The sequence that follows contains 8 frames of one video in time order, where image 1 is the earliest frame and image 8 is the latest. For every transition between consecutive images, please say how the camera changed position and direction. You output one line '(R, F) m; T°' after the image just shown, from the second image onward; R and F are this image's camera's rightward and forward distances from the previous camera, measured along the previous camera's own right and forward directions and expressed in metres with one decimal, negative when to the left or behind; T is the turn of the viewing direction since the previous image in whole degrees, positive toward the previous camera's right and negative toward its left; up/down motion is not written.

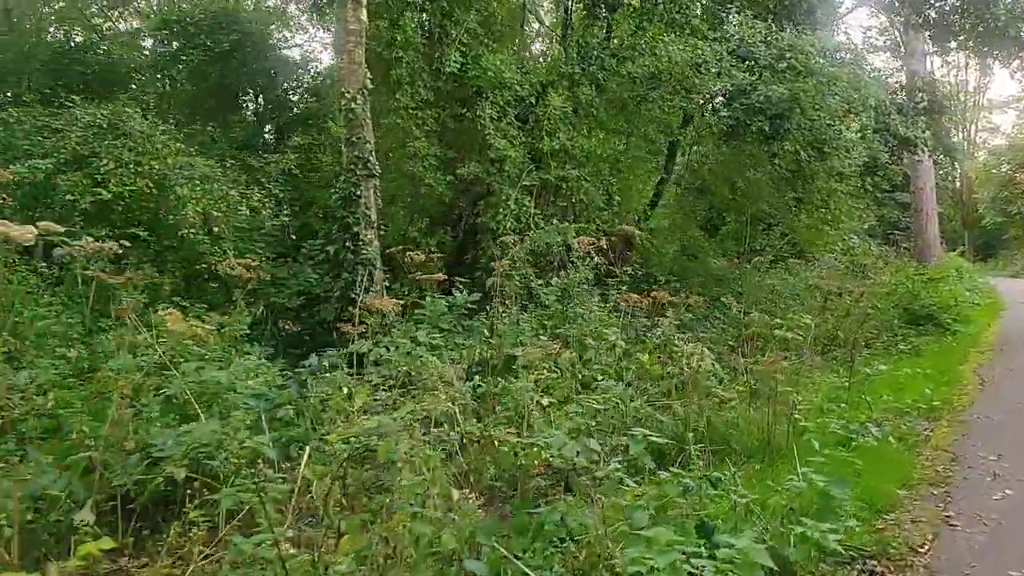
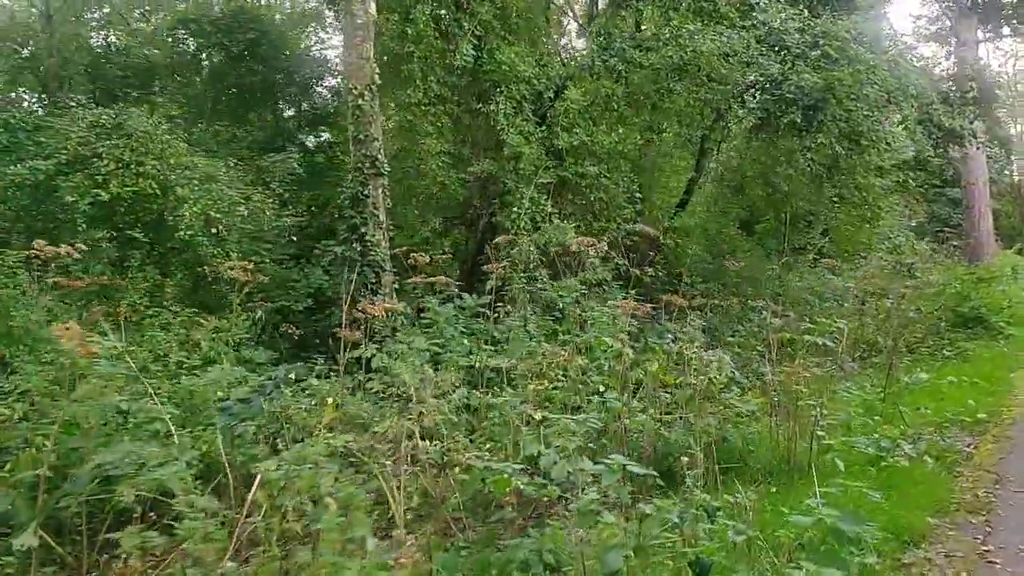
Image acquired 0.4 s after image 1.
(+0.2, +0.3) m; -3°
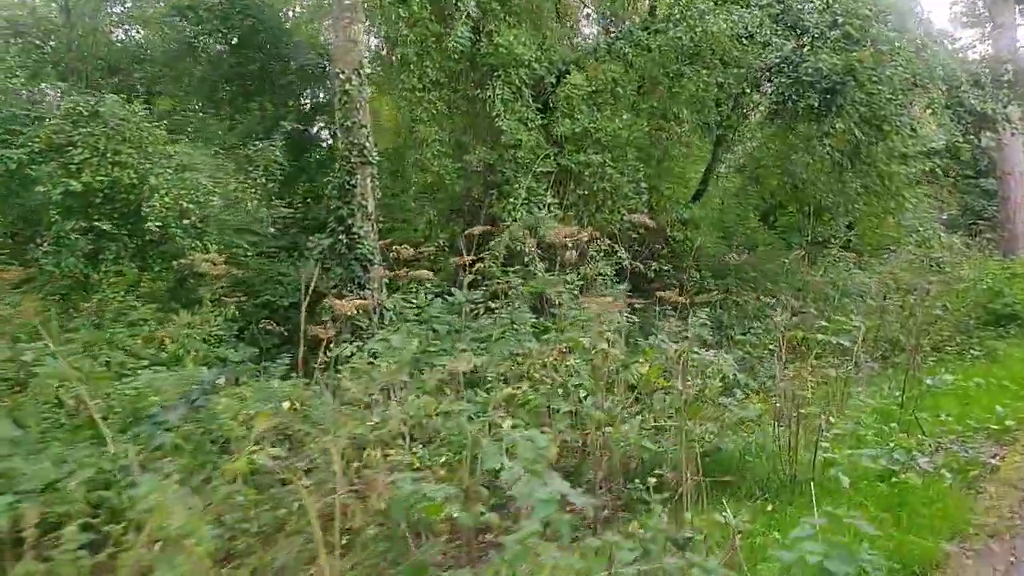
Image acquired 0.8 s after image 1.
(+0.2, +0.3) m; -2°
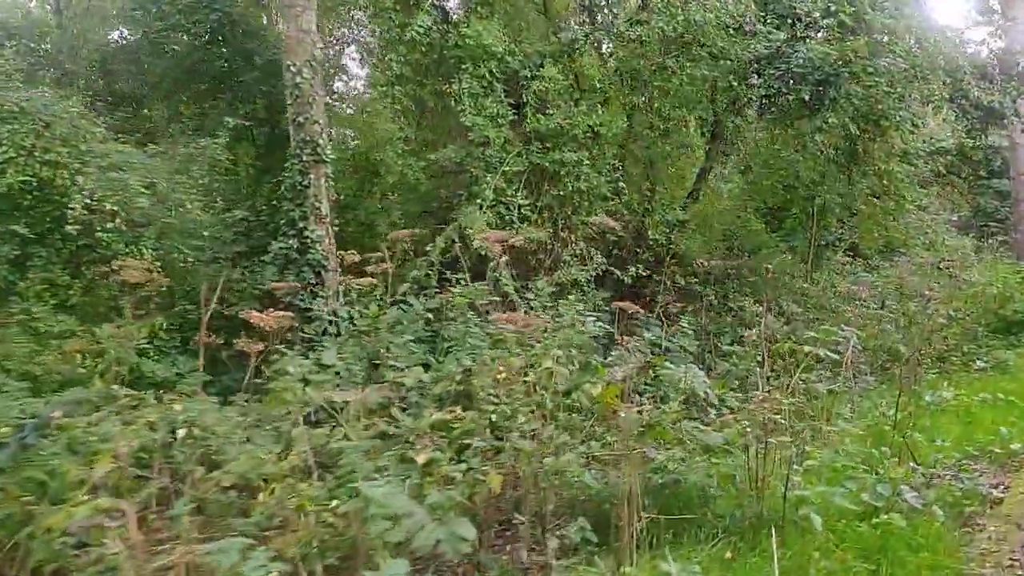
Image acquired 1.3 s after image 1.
(+0.3, +0.4) m; -1°
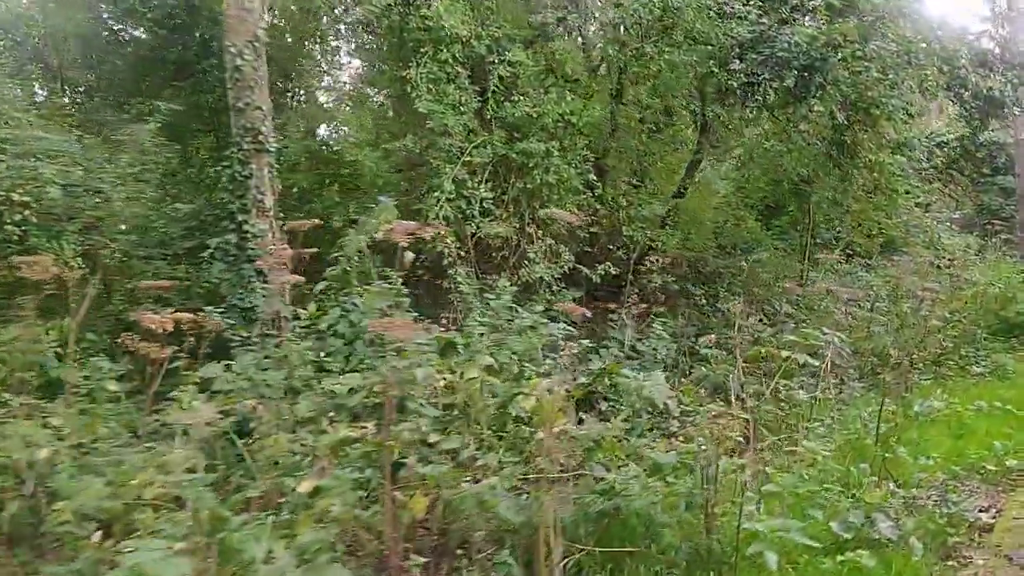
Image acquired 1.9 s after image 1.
(+0.3, +0.4) m; 0°
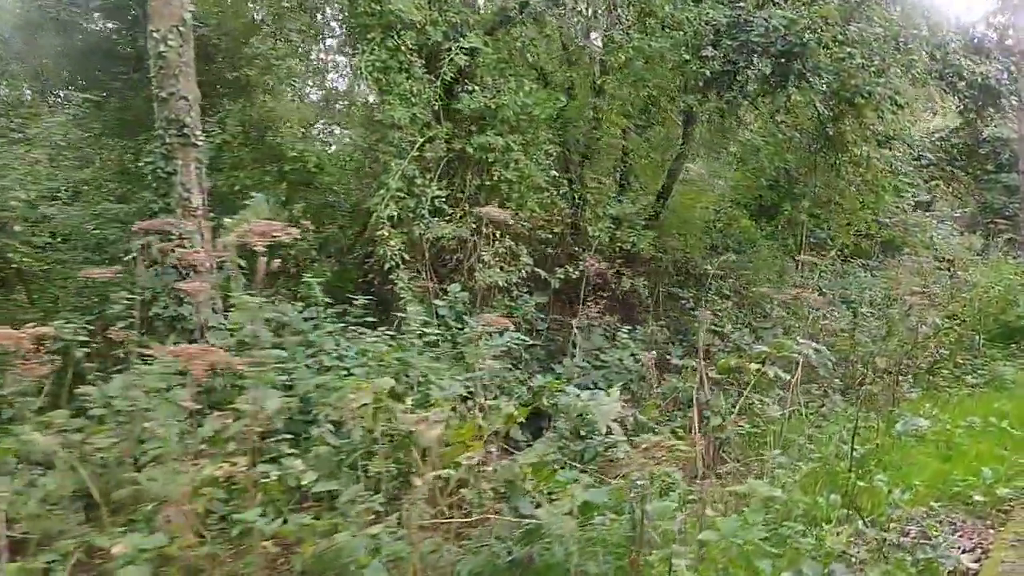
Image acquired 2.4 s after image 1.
(+0.3, +0.4) m; 0°
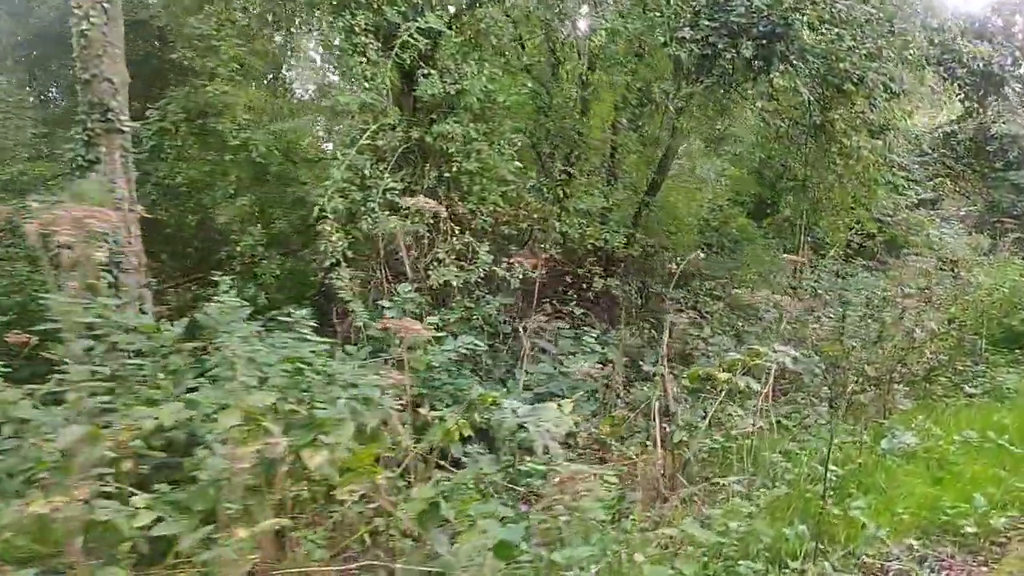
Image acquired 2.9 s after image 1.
(+0.3, +0.4) m; -1°
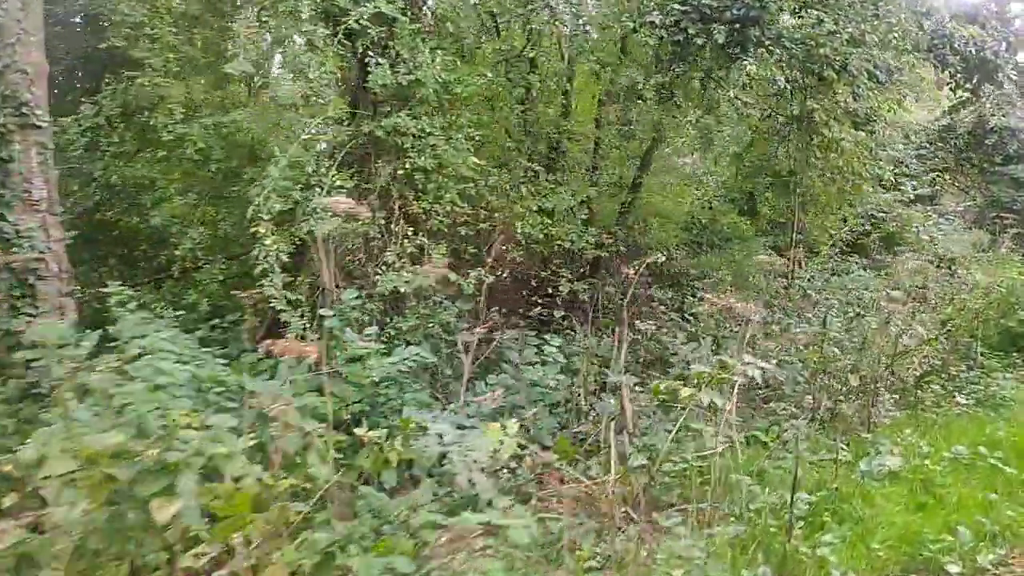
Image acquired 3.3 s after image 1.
(+0.3, +0.3) m; 0°
